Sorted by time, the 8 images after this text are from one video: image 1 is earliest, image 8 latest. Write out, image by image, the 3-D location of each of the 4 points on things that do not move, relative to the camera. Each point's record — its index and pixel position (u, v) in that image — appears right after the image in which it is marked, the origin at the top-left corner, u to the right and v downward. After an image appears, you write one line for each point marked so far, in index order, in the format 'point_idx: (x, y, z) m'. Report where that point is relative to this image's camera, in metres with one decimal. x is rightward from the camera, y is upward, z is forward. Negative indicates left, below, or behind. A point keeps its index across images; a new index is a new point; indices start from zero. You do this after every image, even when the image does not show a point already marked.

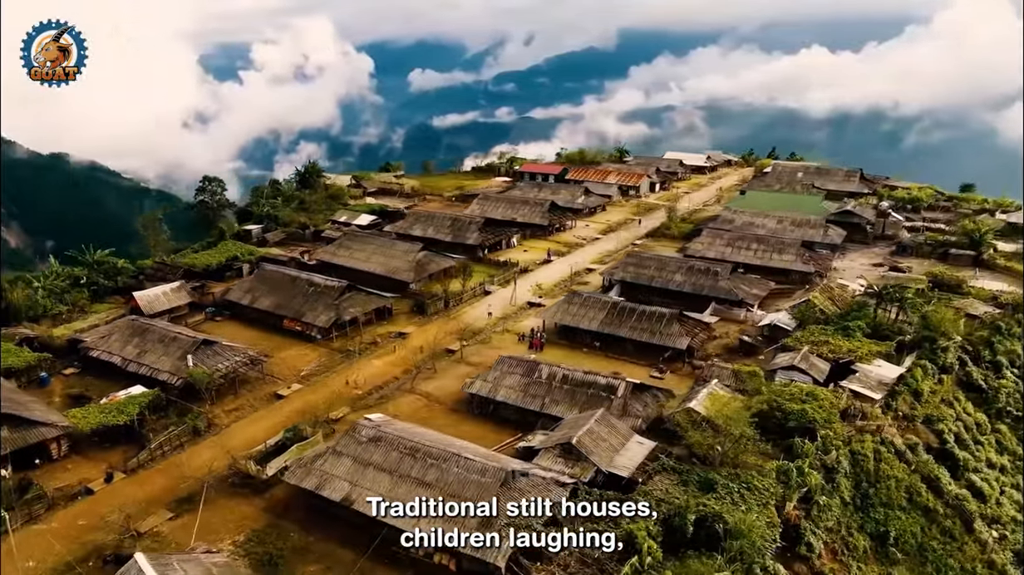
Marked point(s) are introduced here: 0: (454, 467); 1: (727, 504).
0: (-1.6, -4.8, +19.0) m
1: (+5.7, -5.8, +18.9) m
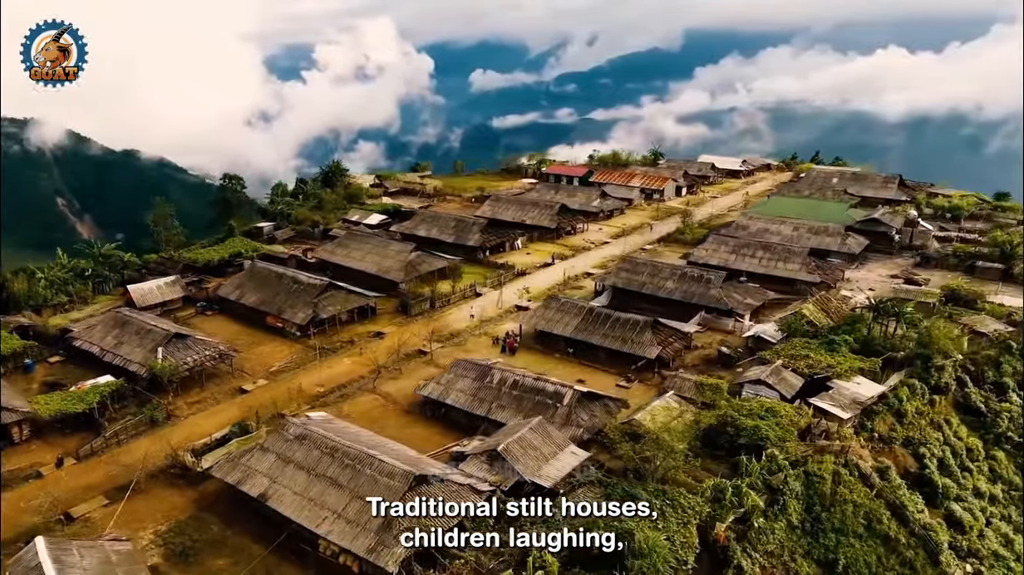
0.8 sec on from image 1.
0: (-4.0, -4.9, +19.1) m
1: (+3.3, -6.1, +18.3) m
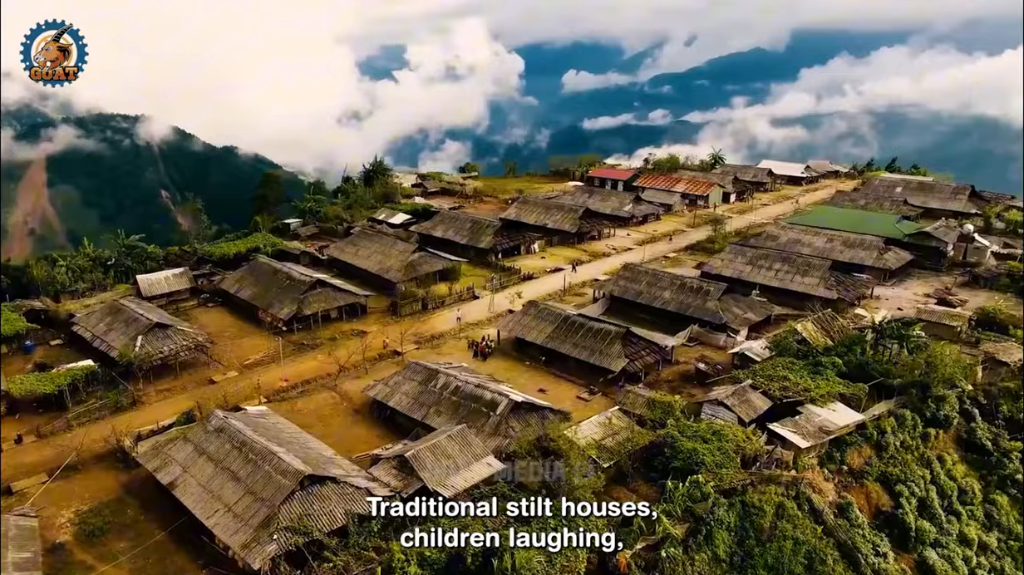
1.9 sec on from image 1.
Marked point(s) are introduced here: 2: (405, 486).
0: (-6.8, -4.9, +19.3) m
1: (+0.3, -6.4, +17.6) m
2: (-3.0, -5.6, +19.8) m
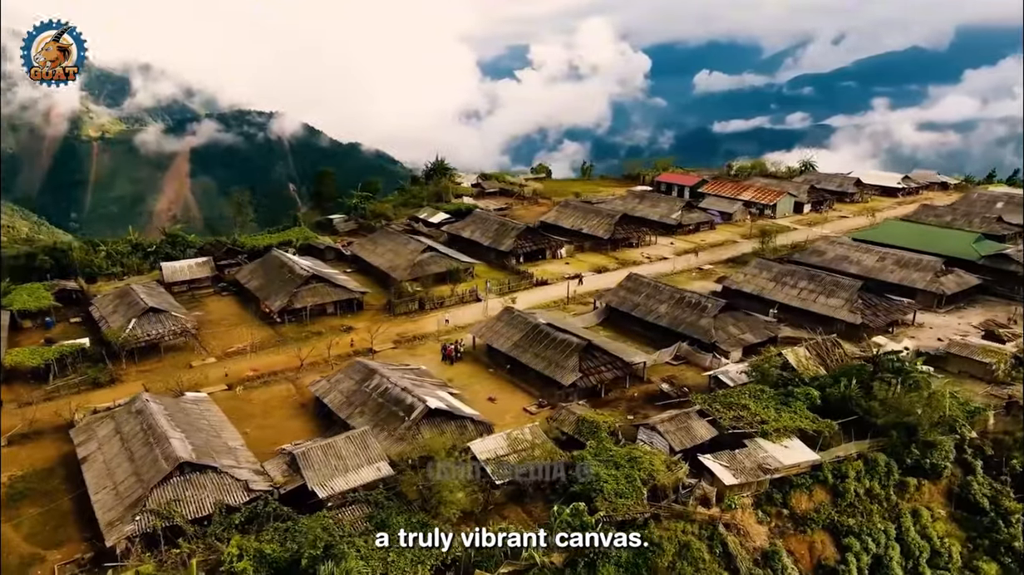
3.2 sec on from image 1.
0: (-10.2, -4.7, +20.2) m
1: (-3.6, -6.5, +17.4) m
2: (-6.4, -5.6, +20.1) m
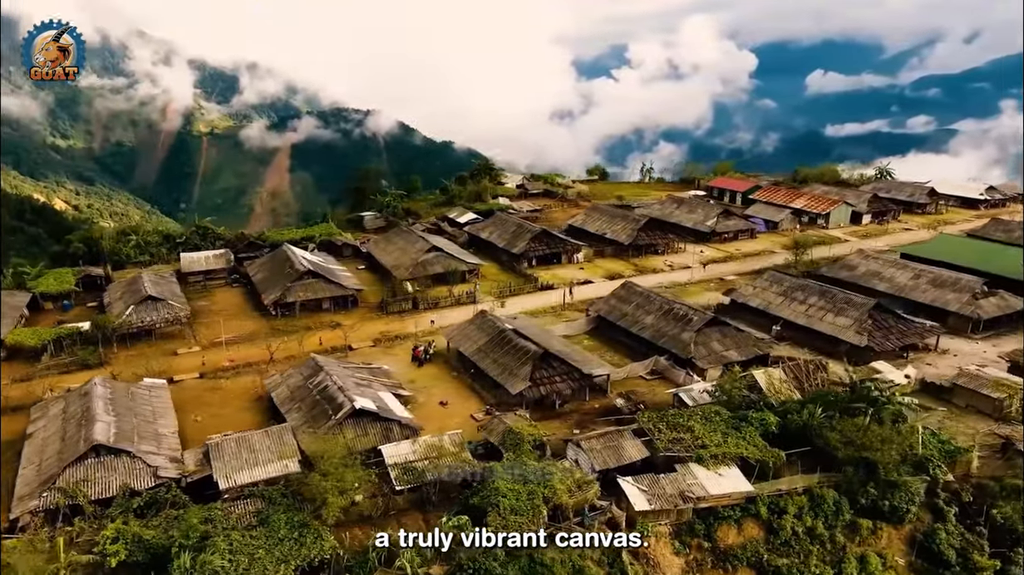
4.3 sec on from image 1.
0: (-13.0, -4.4, +21.3) m
1: (-6.9, -6.5, +17.7) m
2: (-9.3, -5.4, +20.7) m
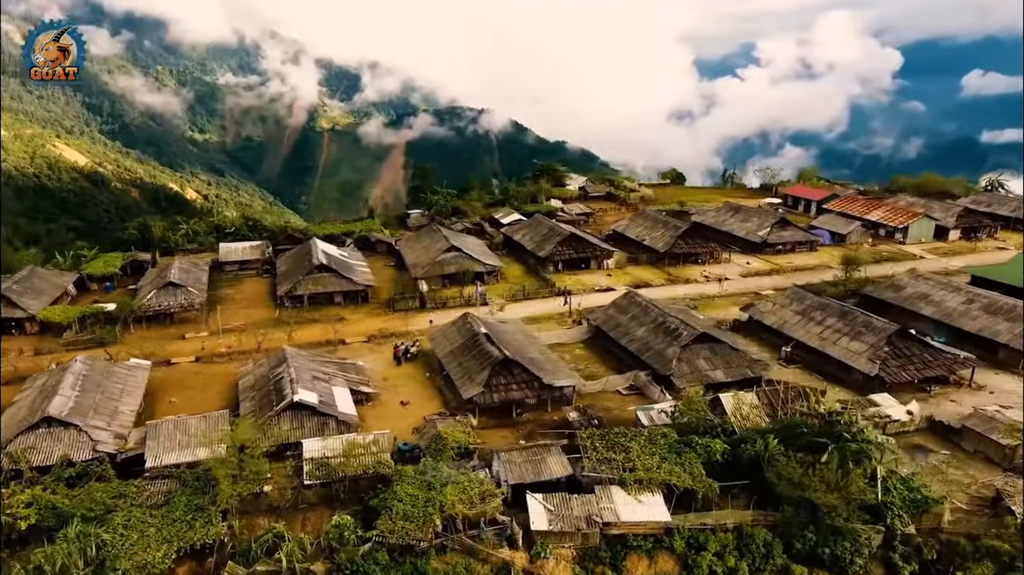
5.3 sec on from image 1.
0: (-15.4, -3.9, +23.3) m
1: (-10.2, -6.3, +18.7) m
2: (-12.0, -5.1, +22.1) m
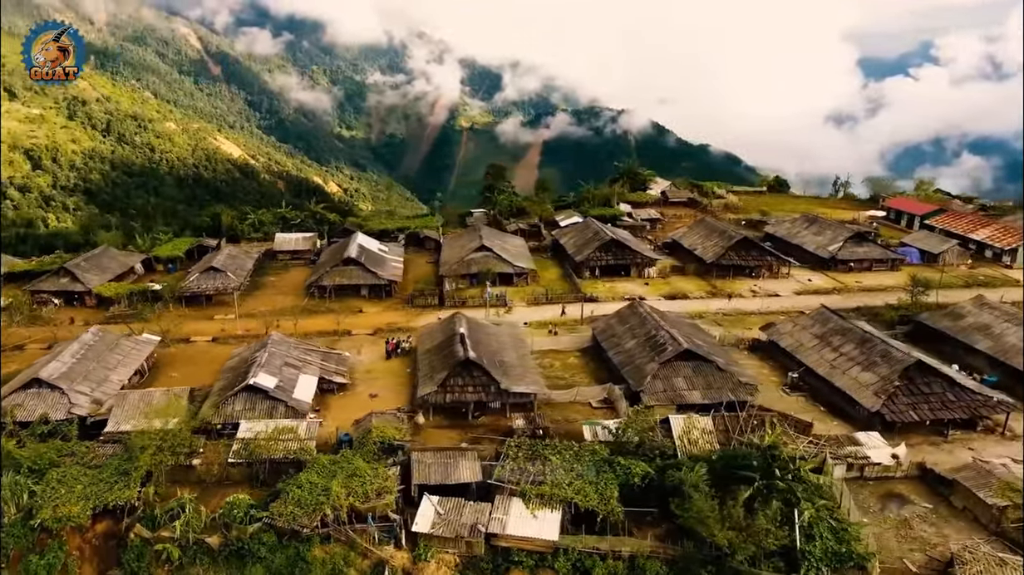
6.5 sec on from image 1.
0: (-17.4, -3.0, +26.4) m
1: (-13.3, -5.7, +20.9) m
2: (-14.4, -4.4, +24.6) m
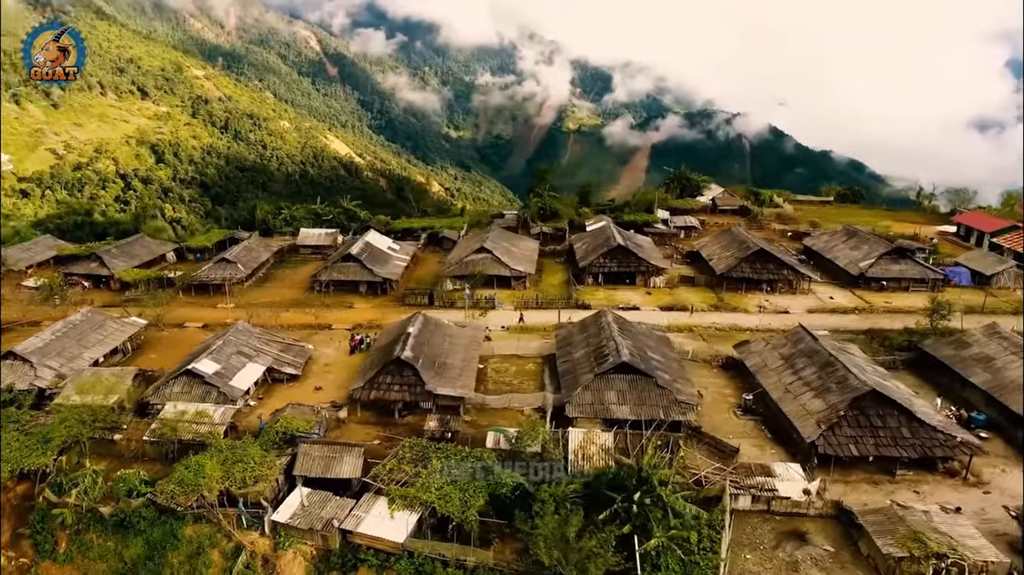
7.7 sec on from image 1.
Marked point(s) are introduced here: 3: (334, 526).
0: (-20.1, -2.3, +29.4) m
1: (-17.0, -5.1, +23.3) m
2: (-17.4, -3.9, +27.1) m
3: (-4.9, -6.8, +20.0) m
